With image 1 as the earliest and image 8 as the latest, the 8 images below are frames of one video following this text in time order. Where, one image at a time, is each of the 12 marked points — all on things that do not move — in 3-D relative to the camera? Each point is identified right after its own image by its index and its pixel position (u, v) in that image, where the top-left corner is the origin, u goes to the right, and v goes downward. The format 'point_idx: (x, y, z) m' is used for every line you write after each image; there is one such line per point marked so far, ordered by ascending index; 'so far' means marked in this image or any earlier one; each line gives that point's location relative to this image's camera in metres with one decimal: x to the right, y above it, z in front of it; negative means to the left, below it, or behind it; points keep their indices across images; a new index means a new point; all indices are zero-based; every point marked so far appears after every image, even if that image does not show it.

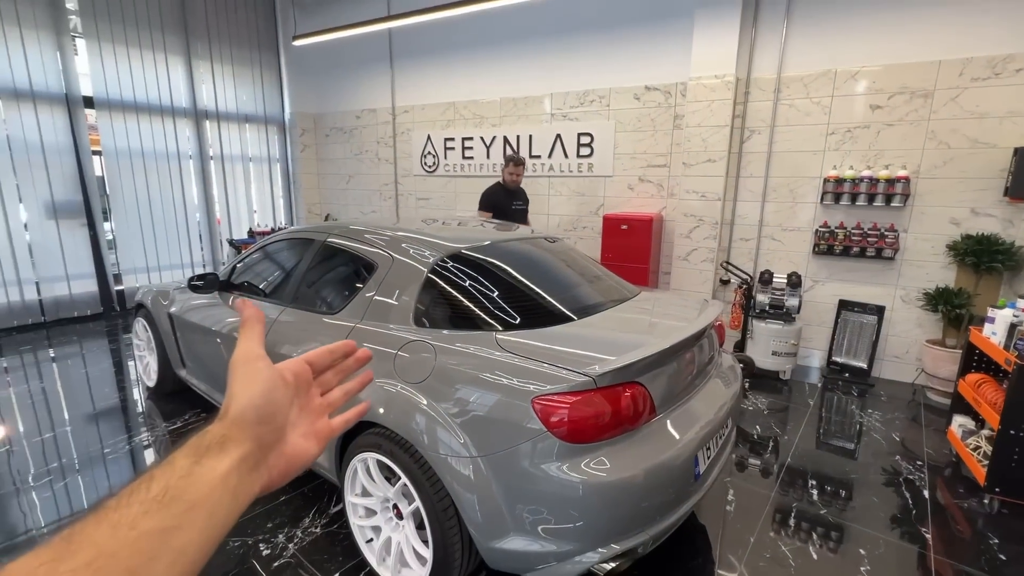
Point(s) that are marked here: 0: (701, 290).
0: (+1.6, 0.0, +4.1) m
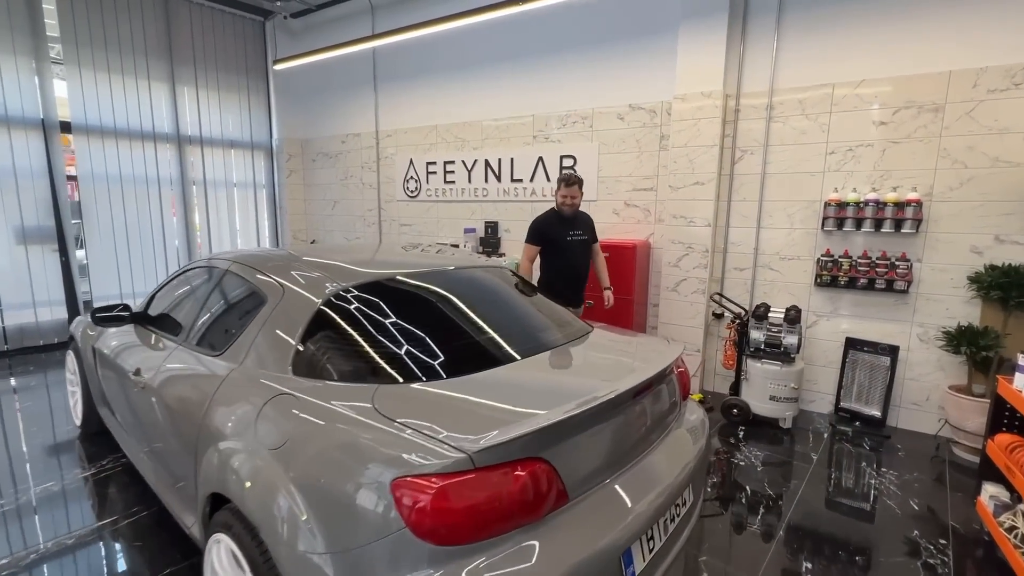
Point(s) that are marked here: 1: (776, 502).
0: (+1.4, -0.3, +3.7) m
1: (+1.4, -1.1, +2.5) m
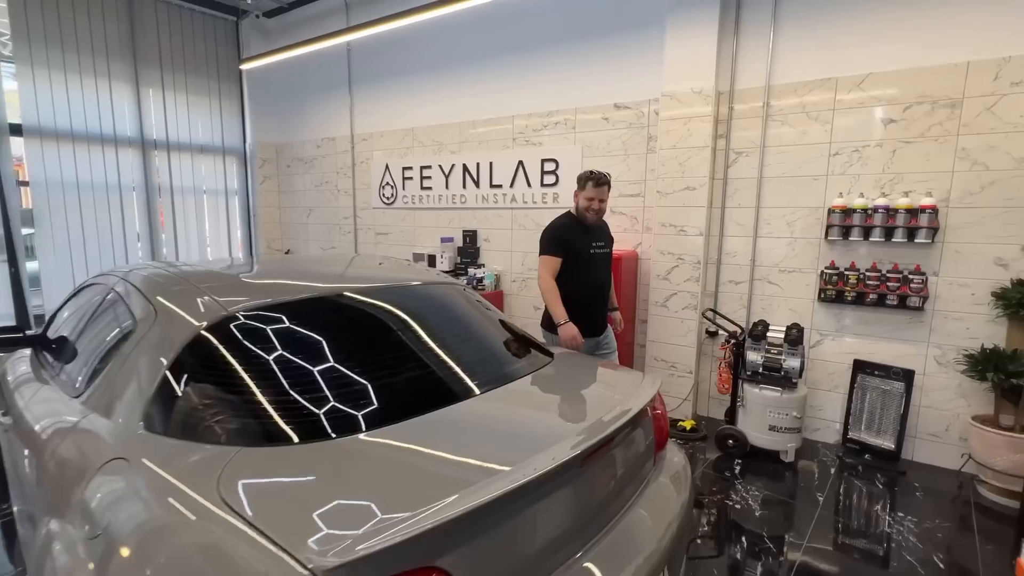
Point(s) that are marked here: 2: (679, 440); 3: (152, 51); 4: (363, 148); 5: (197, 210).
0: (+1.2, -0.4, +3.4) m
1: (+1.2, -1.2, +2.2) m
2: (+1.1, -1.0, +3.2) m
3: (-3.6, +2.4, +4.9) m
4: (-1.5, +1.4, +5.0) m
5: (-3.5, +0.9, +5.4) m
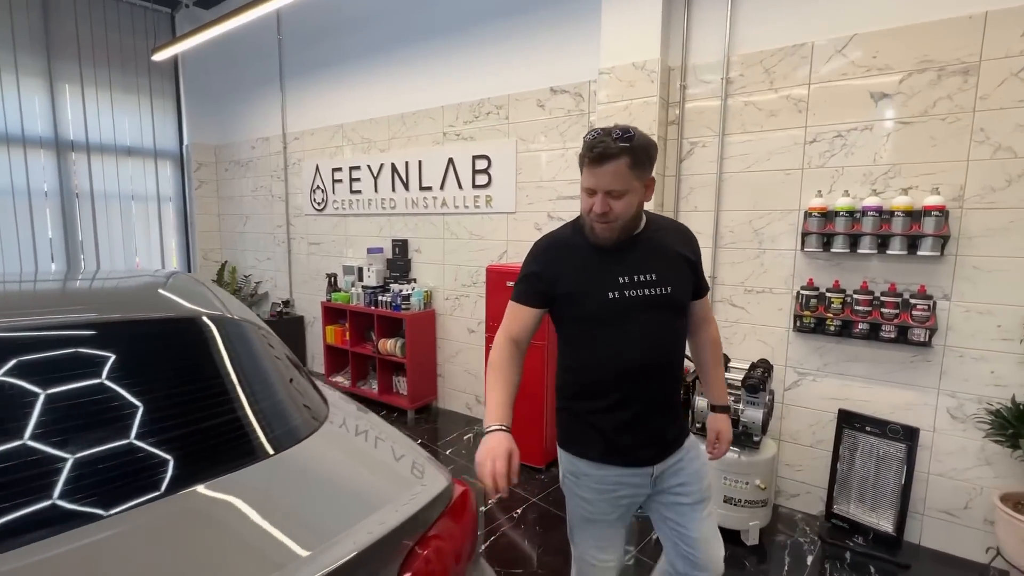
0: (+0.6, -0.5, +2.7) m
1: (+0.6, -1.3, +1.5) m
2: (+0.5, -1.1, +2.5) m
3: (-4.1, +2.3, +4.5) m
4: (-2.0, +1.3, +4.4) m
5: (-3.9, +0.7, +4.9) m
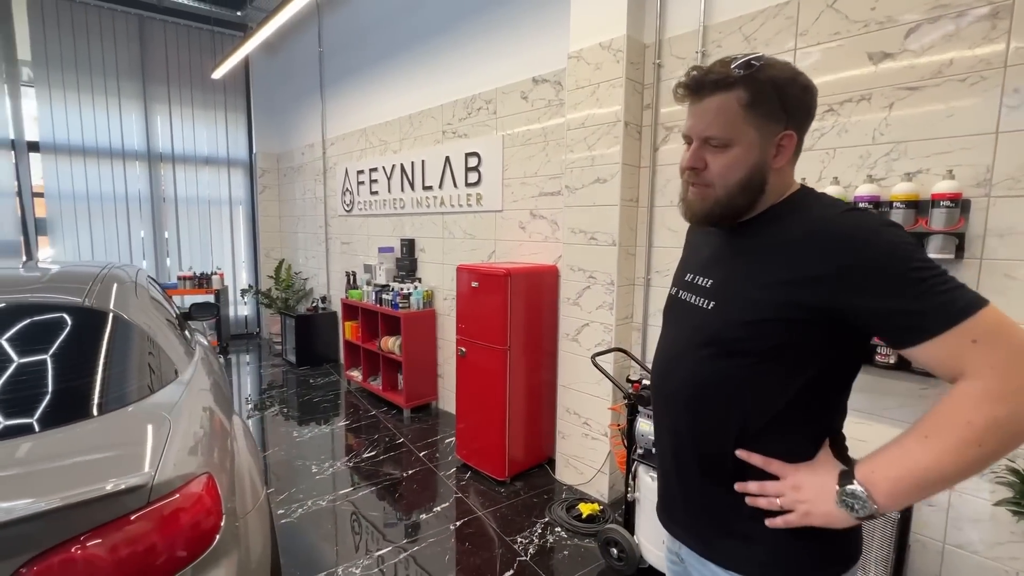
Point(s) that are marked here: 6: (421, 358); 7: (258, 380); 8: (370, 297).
0: (+0.4, -0.5, +2.5) m
1: (+0.1, -1.3, +1.3) m
2: (+0.2, -1.1, +2.3) m
3: (-3.8, +2.3, +5.2) m
4: (-1.8, +1.3, +4.7) m
5: (-3.5, +0.8, +5.6) m
6: (-0.7, -0.5, +3.6) m
7: (-2.3, -0.8, +4.4) m
8: (-1.1, -0.1, +3.8) m
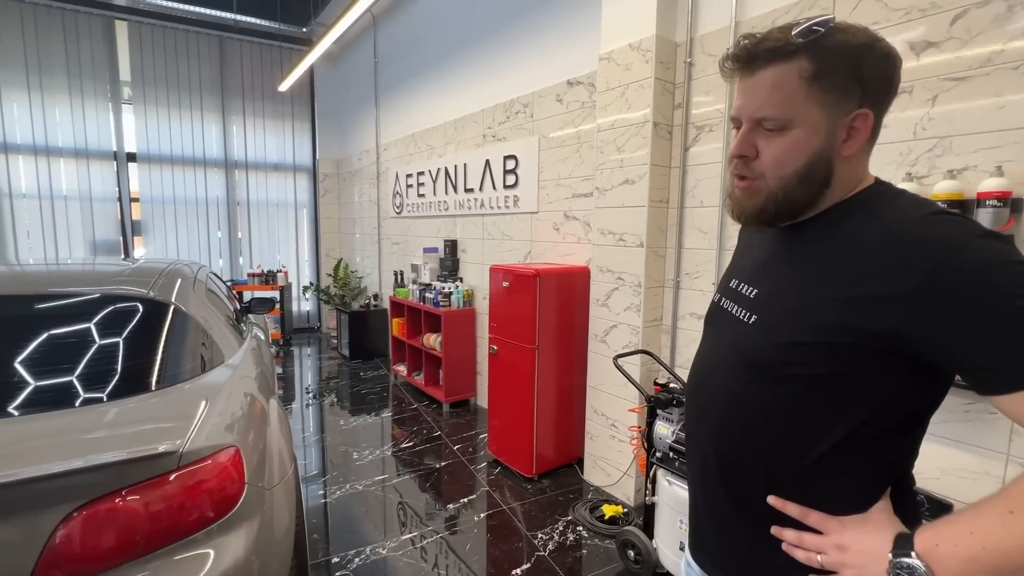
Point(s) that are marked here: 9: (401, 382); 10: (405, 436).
0: (+0.6, -0.5, +2.4) m
1: (+0.1, -1.3, +1.3) m
2: (+0.3, -1.1, +2.3) m
3: (-3.2, +2.4, +5.7) m
4: (-1.3, +1.3, +4.9) m
5: (-3.0, +0.8, +6.0) m
6: (-0.4, -0.5, +3.7) m
7: (-1.9, -0.8, +4.7) m
8: (-0.8, -0.1, +4.0) m
9: (-1.0, -0.8, +4.4) m
10: (-0.7, -1.0, +3.4) m
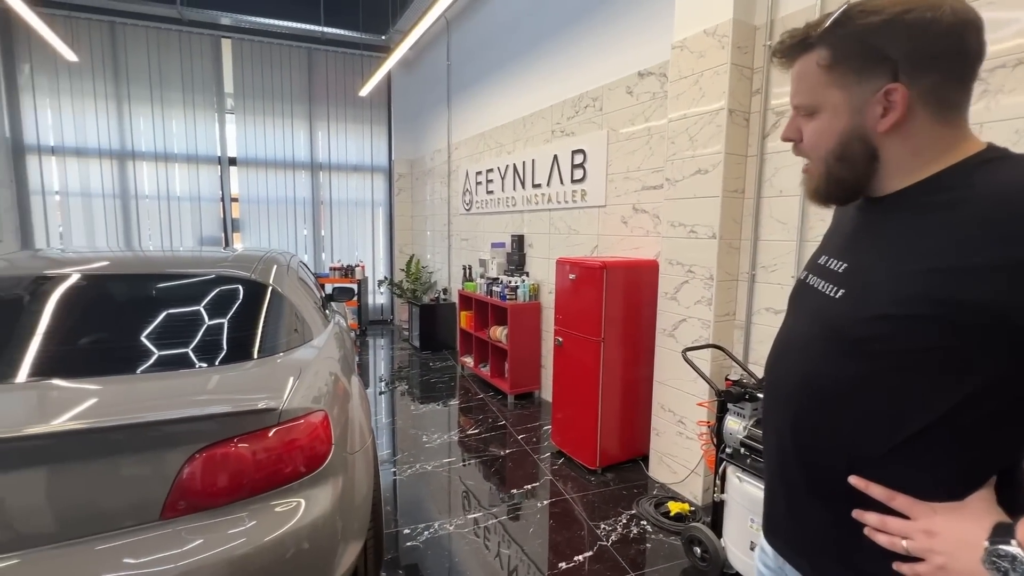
0: (+0.9, -0.5, +2.4) m
1: (+0.3, -1.3, +1.3) m
2: (+0.6, -1.1, +2.3) m
3: (-2.4, +2.5, +6.1) m
4: (-0.6, +1.4, +5.1) m
5: (-2.1, +0.9, +6.4) m
6: (+0.1, -0.5, +3.7) m
7: (-1.3, -0.7, +5.0) m
8: (-0.3, 0.0, +4.1) m
9: (-0.4, -0.8, +4.5) m
10: (-0.3, -1.0, +3.5) m
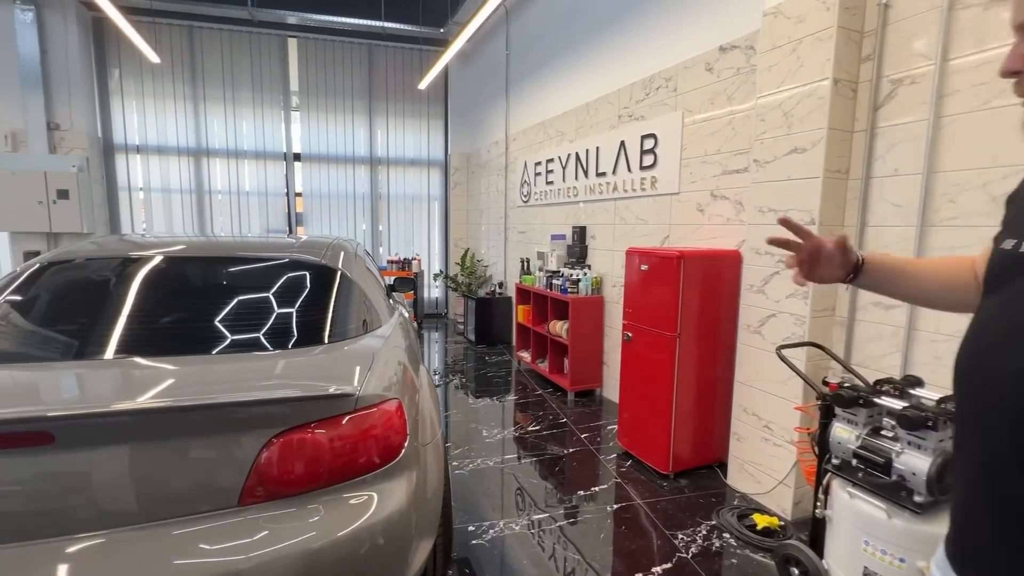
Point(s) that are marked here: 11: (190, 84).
0: (+1.2, -0.5, +2.2) m
1: (+0.5, -1.2, +1.2) m
2: (+0.9, -1.1, +2.1) m
3: (-1.7, +2.6, +6.2) m
4: (0.0, +1.5, +5.0) m
5: (-1.4, +1.0, +6.4) m
6: (+0.6, -0.4, +3.6) m
7: (-0.7, -0.7, +4.9) m
8: (+0.2, 0.0, +4.0) m
9: (+0.1, -0.7, +4.4) m
10: (+0.1, -0.9, +3.3) m
11: (-3.7, +2.3, +5.6) m
